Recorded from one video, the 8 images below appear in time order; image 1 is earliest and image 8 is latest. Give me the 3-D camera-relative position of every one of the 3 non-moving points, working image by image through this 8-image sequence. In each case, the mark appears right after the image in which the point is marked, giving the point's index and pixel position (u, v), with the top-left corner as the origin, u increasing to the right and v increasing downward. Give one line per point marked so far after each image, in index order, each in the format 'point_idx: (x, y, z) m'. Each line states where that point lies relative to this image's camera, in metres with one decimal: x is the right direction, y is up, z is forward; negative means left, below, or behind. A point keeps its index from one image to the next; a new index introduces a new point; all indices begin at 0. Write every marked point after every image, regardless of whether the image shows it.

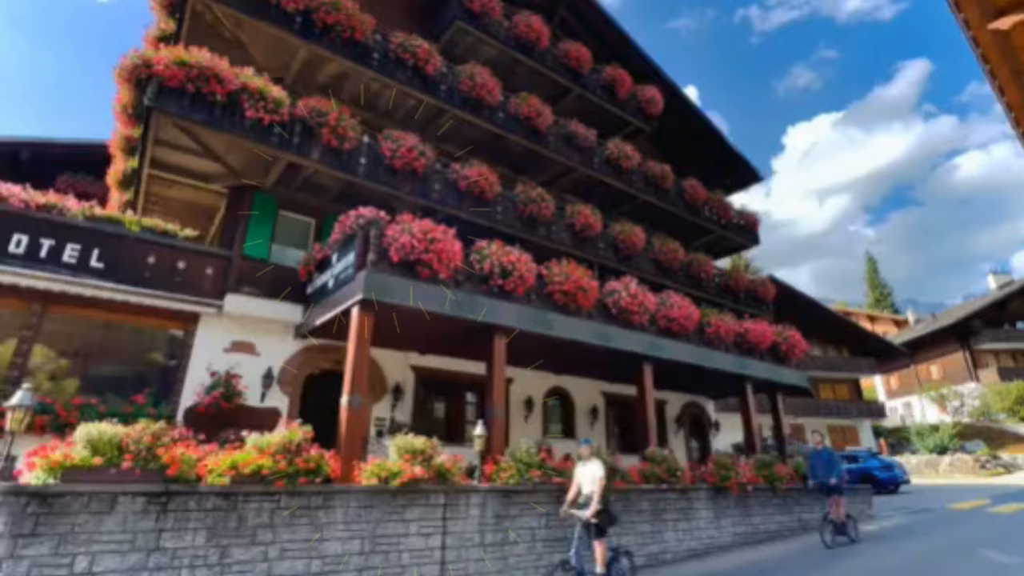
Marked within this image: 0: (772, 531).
0: (+5.2, -4.9, +10.9) m
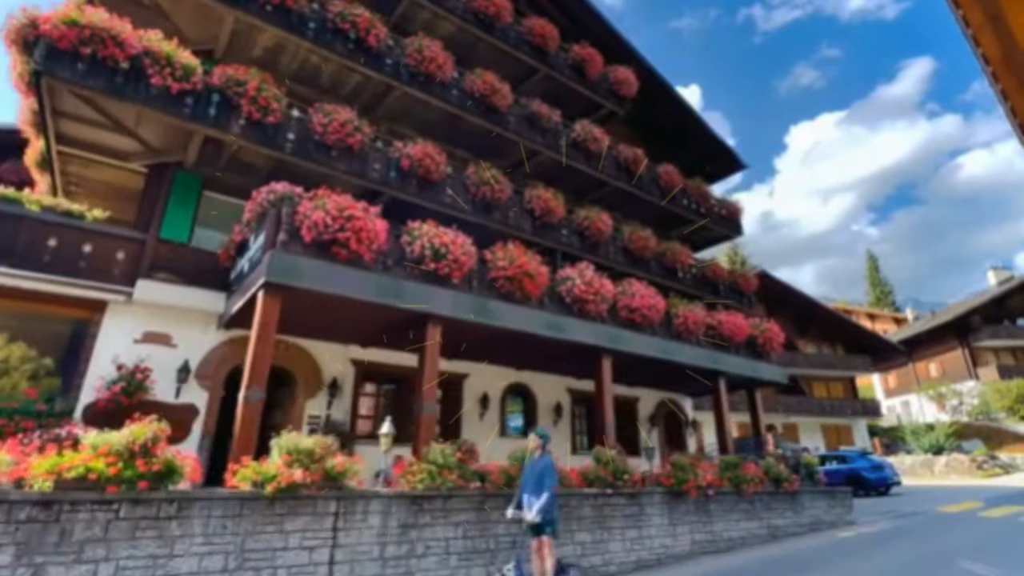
0: (+4.1, -4.6, +10.0) m
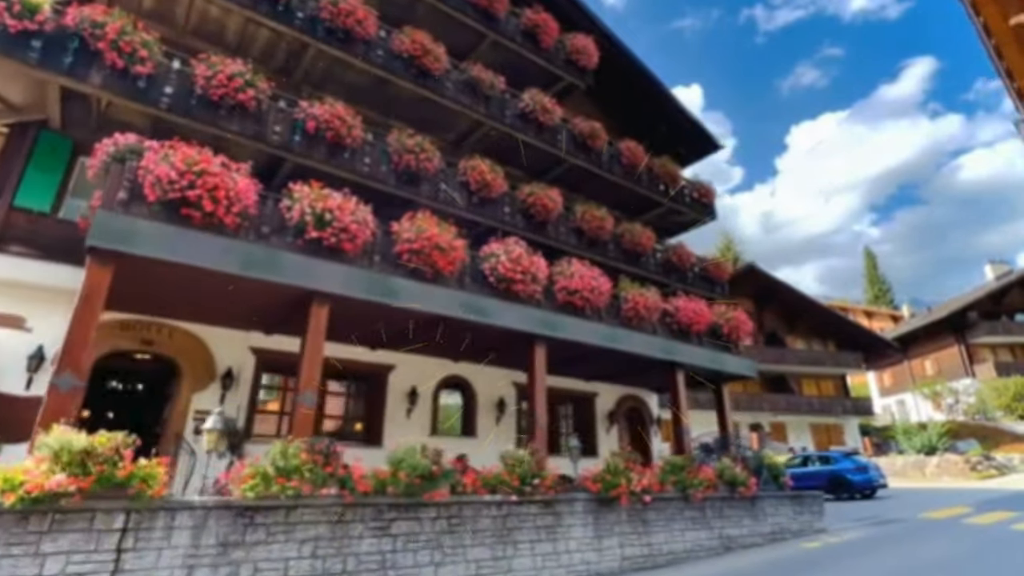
0: (+2.7, -4.2, +8.7) m
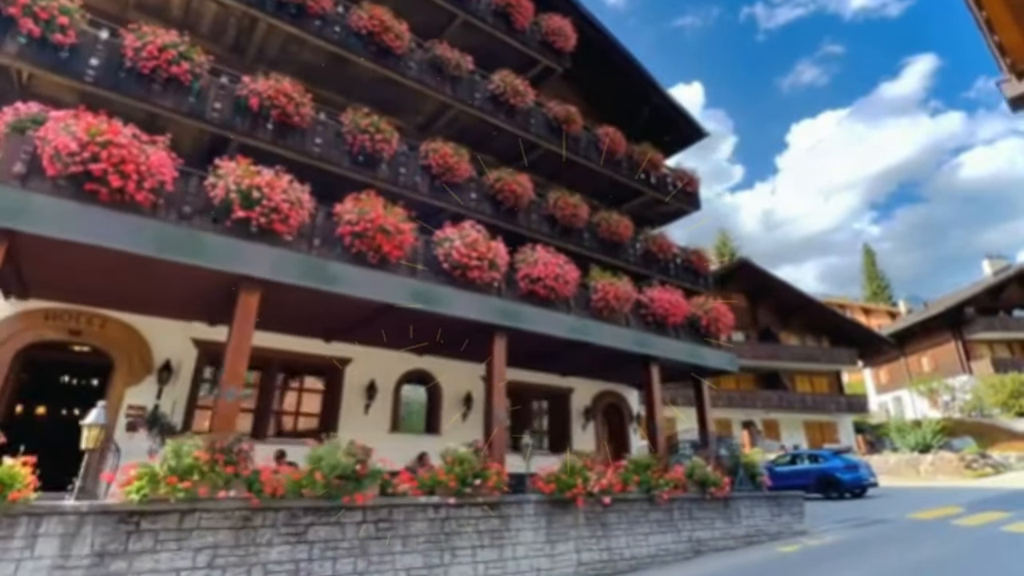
0: (+2.0, -4.0, +8.1) m
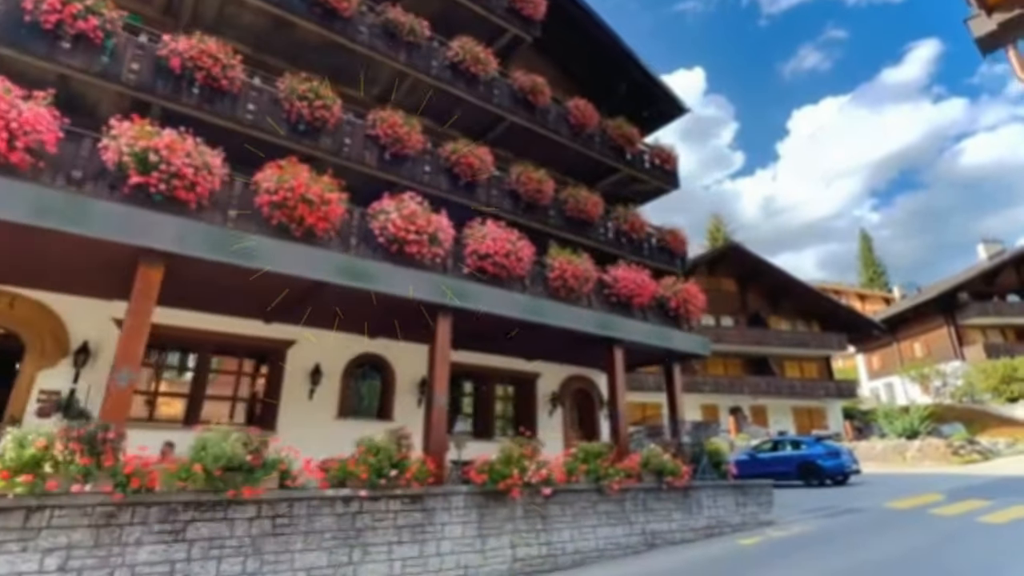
0: (+1.1, -3.7, +7.6) m
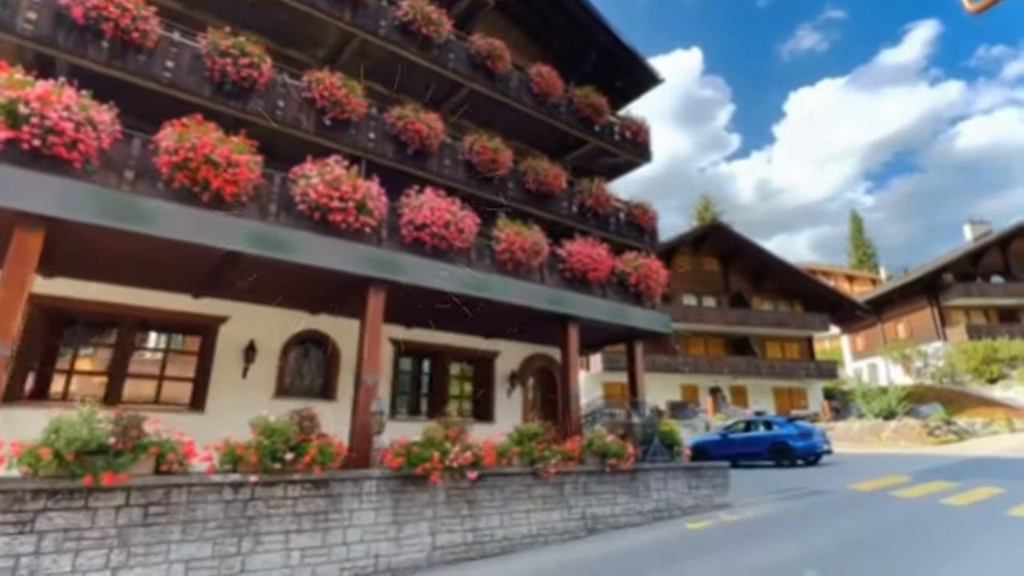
0: (+0.1, -3.3, +7.2) m
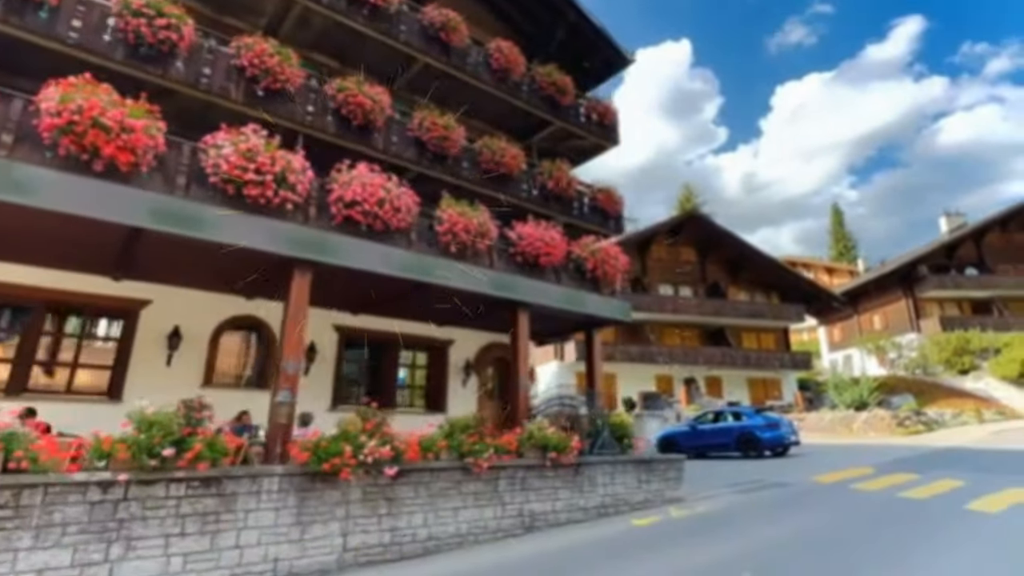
0: (-0.8, -3.1, +6.7) m
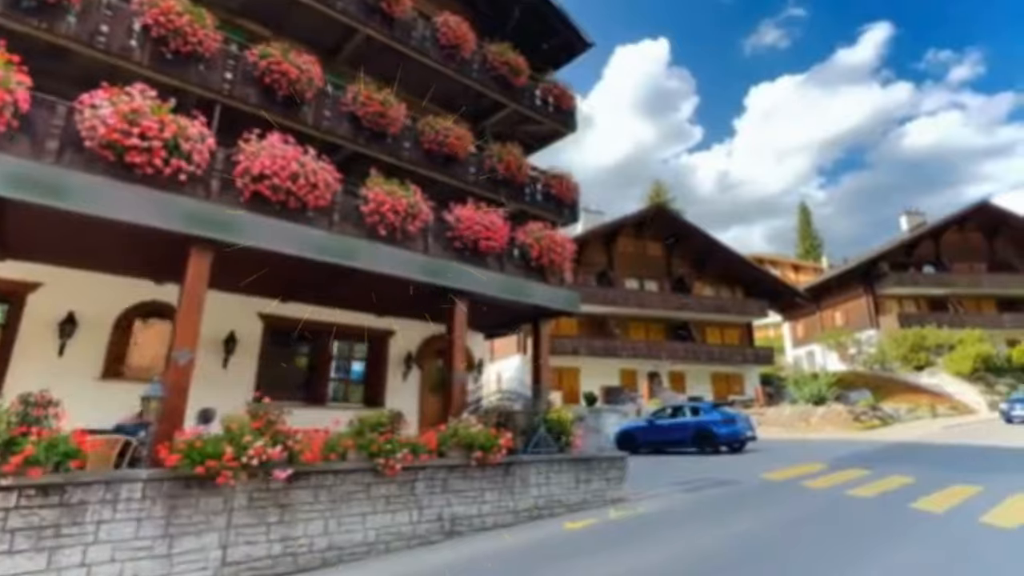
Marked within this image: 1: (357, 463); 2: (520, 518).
0: (-1.7, -2.9, +6.1) m
1: (-1.7, -2.0, +6.2) m
2: (+0.1, -3.2, +7.7) m
